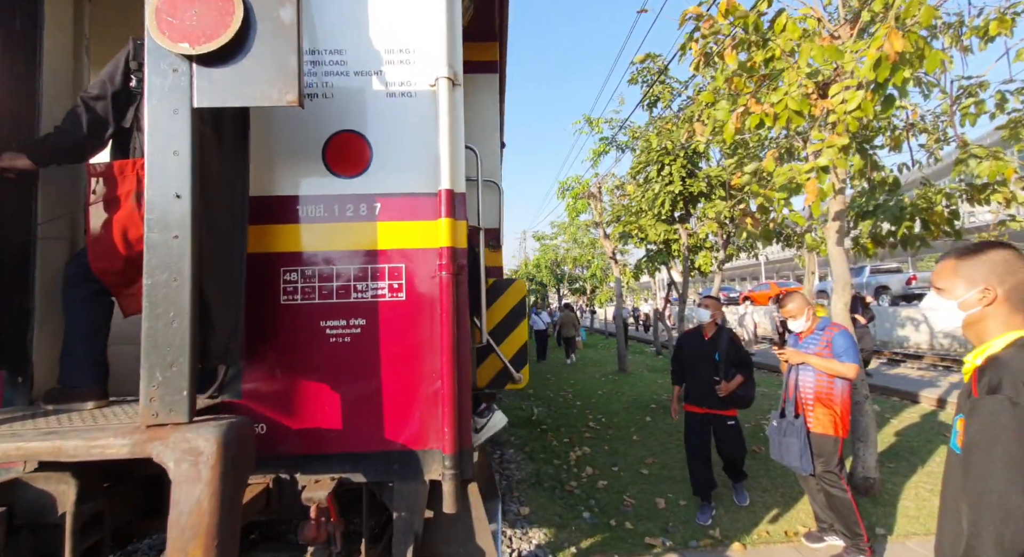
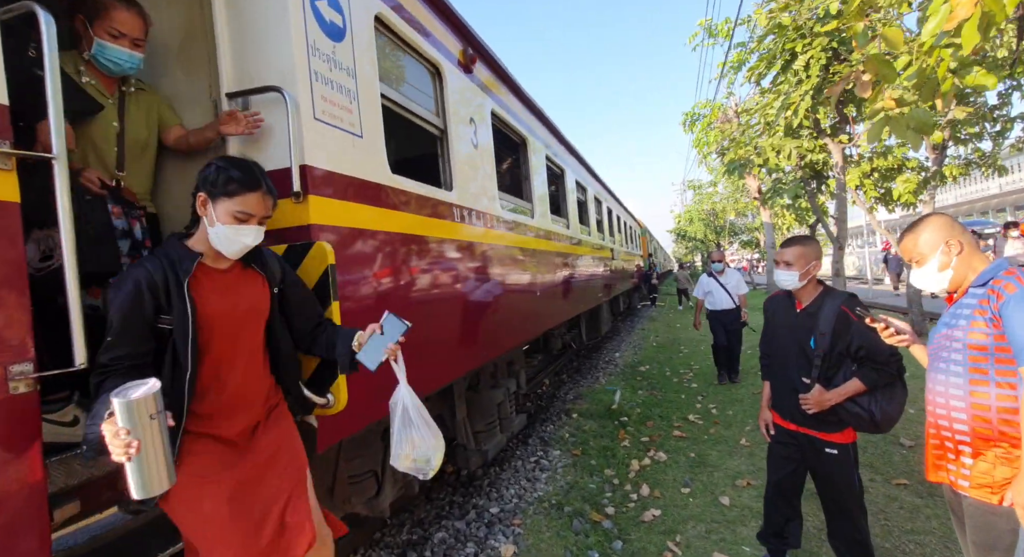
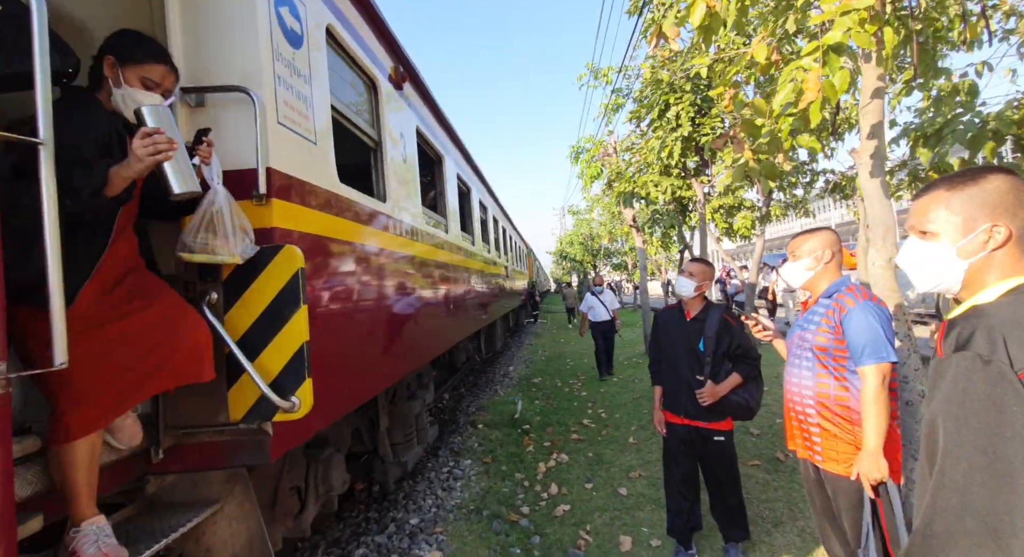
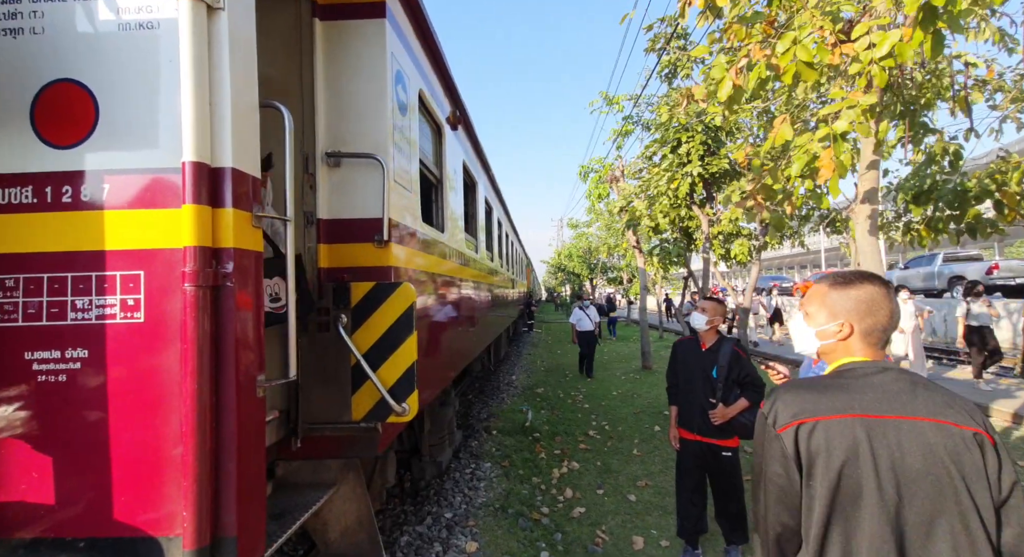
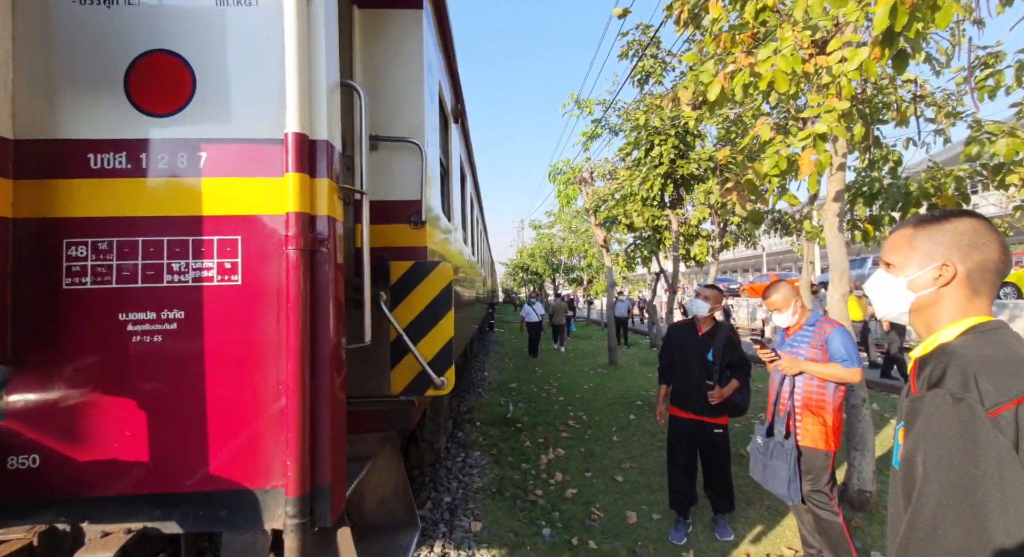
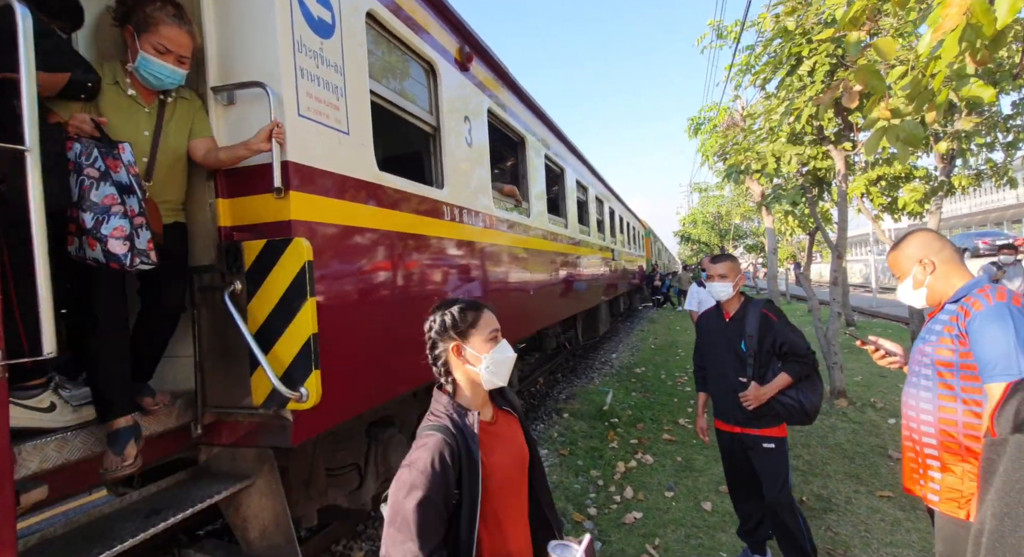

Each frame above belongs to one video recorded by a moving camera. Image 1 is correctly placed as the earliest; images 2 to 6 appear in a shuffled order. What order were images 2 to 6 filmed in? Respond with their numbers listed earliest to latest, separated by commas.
5, 4, 3, 2, 6
